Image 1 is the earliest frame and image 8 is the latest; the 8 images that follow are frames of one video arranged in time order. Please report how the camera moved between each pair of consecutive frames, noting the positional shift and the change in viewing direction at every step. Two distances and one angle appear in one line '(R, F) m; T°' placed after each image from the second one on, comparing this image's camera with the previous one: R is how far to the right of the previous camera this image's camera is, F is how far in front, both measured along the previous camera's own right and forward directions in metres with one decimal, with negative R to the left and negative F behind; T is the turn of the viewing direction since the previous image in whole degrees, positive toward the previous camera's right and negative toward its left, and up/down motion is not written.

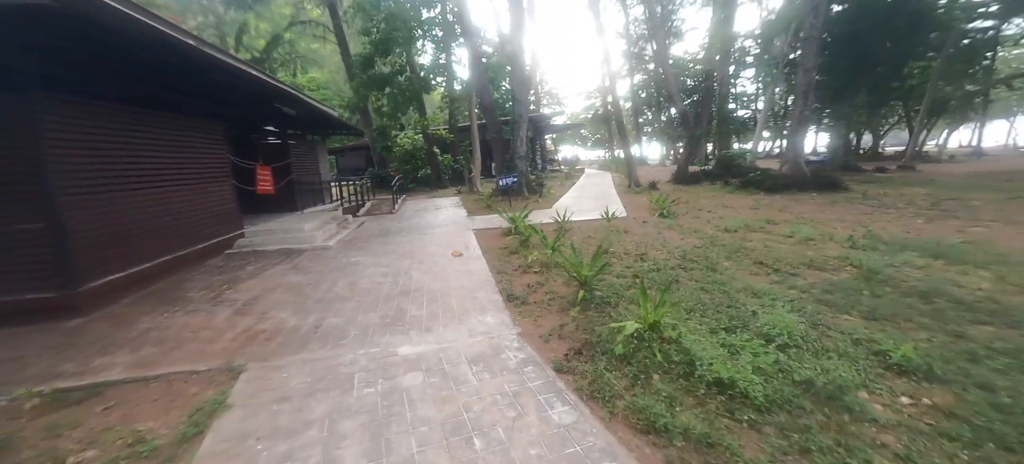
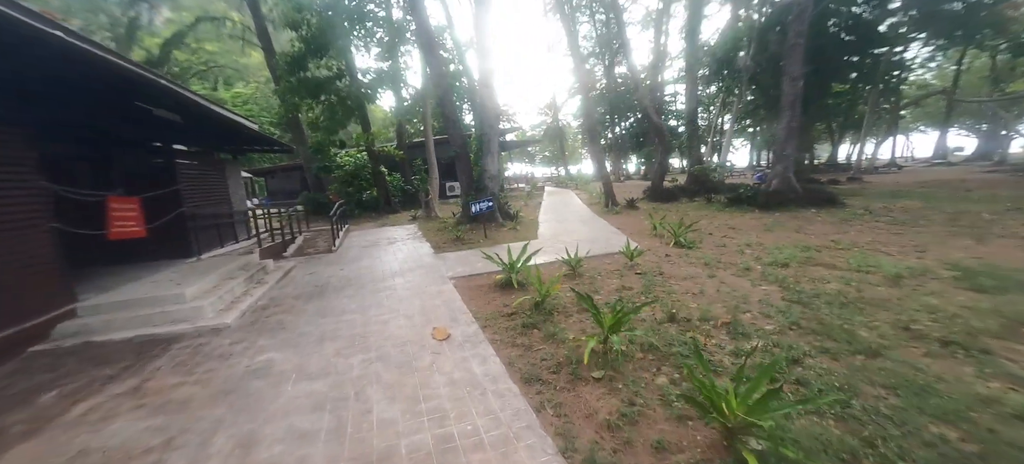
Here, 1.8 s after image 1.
(-0.6, +1.9) m; +8°
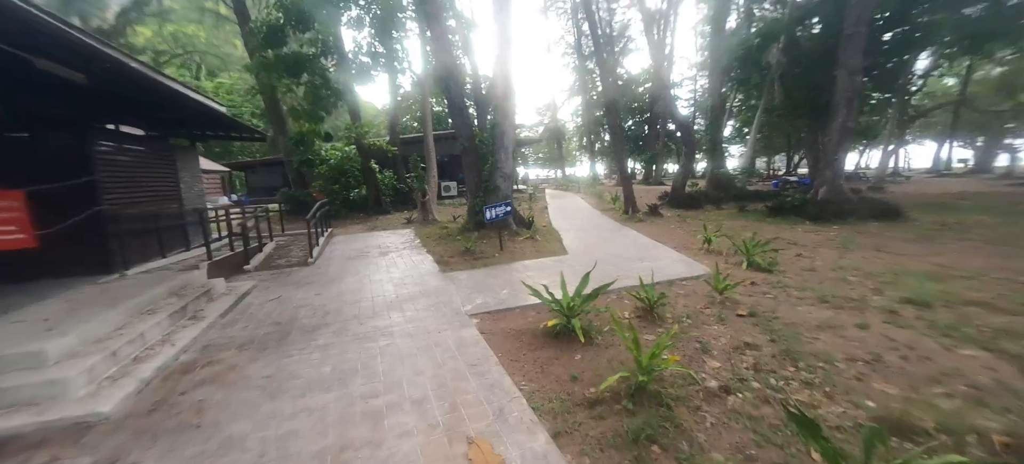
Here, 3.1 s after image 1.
(-0.7, +1.6) m; +2°
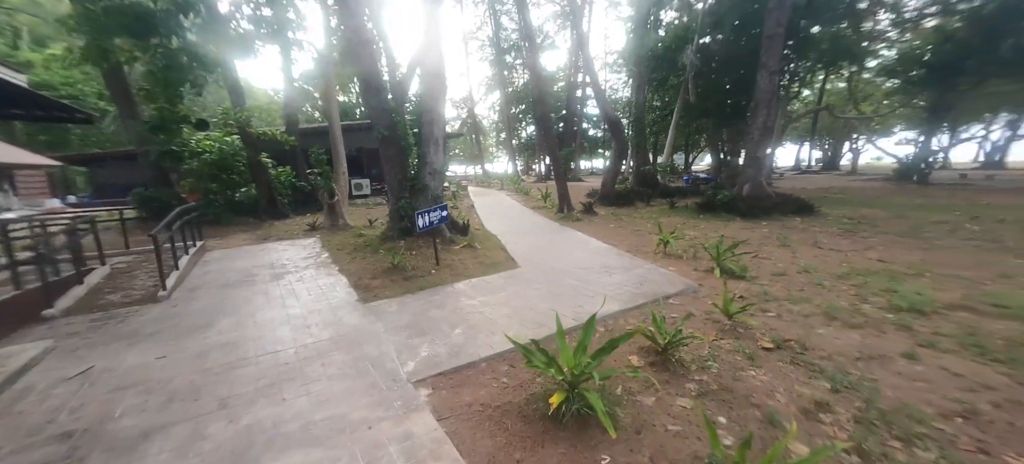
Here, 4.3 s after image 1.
(-0.3, +1.2) m; +13°
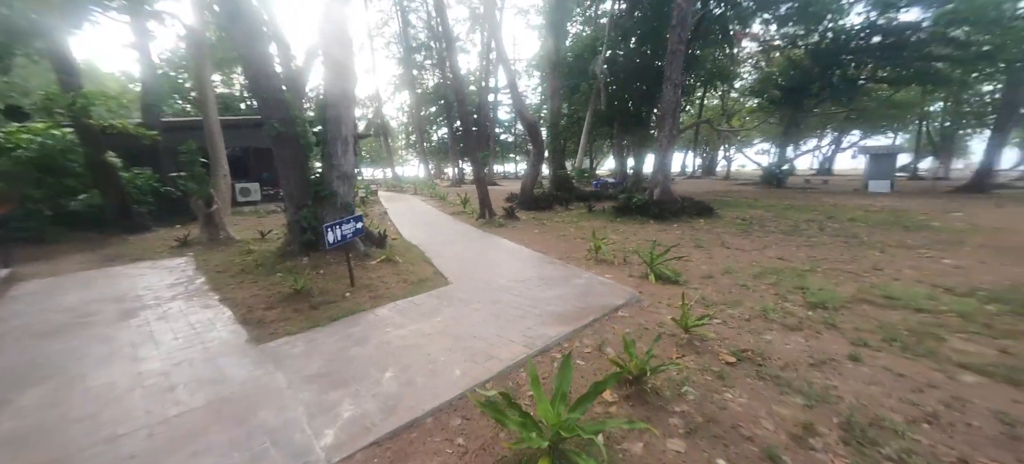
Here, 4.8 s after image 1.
(-0.2, +0.5) m; +13°
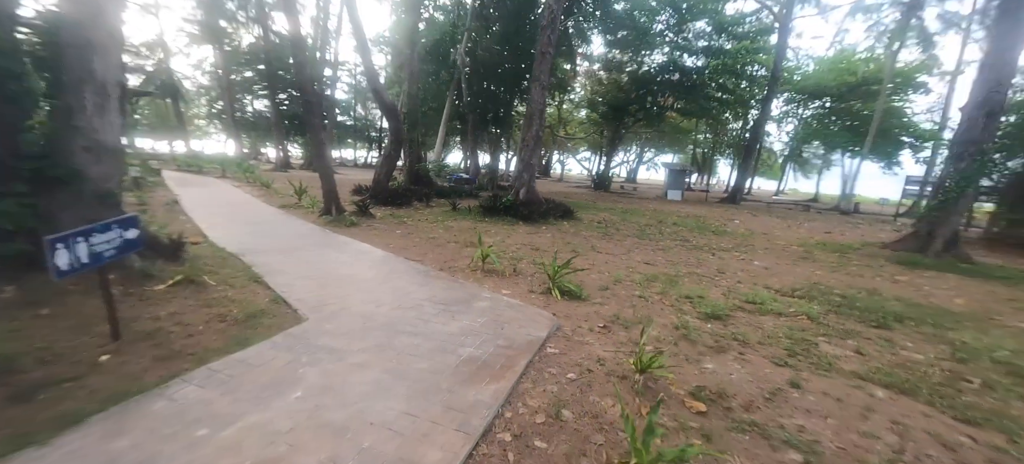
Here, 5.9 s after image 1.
(-0.5, +1.1) m; +23°
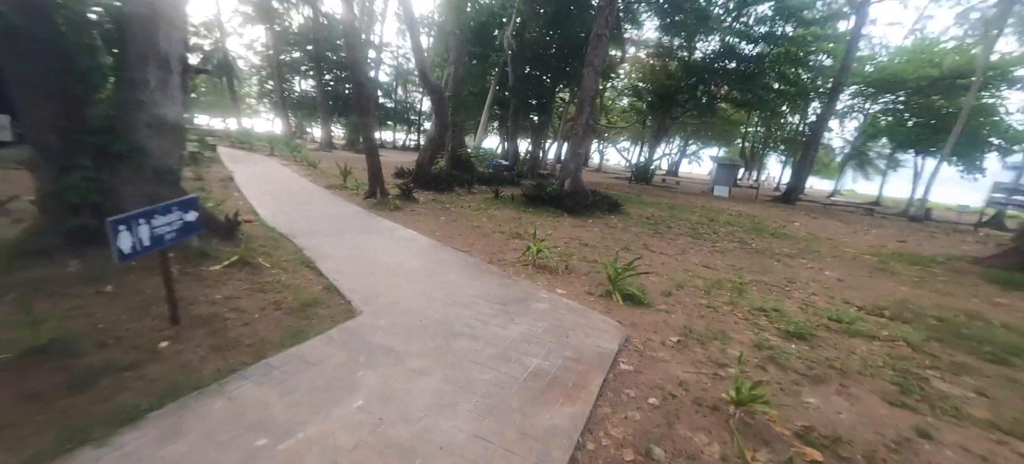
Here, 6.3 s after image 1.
(-0.4, +0.3) m; -5°
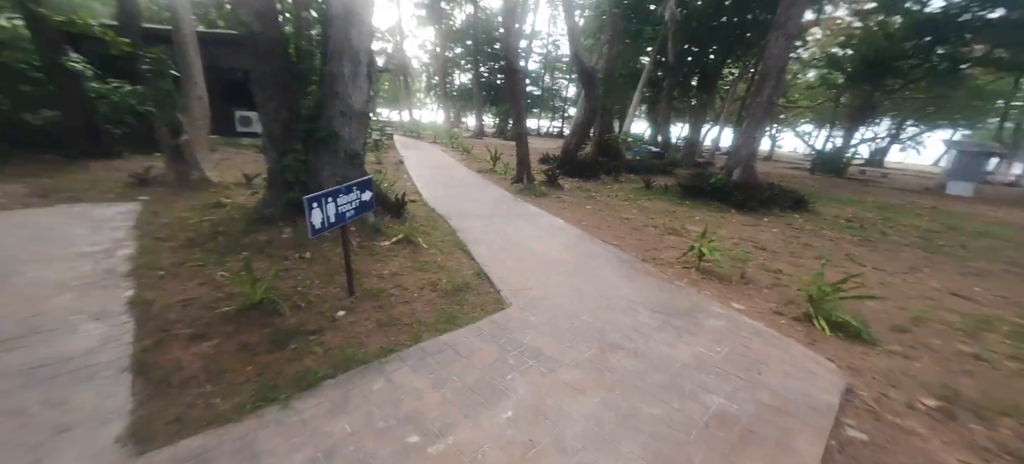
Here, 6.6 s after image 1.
(-0.3, +0.4) m; -20°
